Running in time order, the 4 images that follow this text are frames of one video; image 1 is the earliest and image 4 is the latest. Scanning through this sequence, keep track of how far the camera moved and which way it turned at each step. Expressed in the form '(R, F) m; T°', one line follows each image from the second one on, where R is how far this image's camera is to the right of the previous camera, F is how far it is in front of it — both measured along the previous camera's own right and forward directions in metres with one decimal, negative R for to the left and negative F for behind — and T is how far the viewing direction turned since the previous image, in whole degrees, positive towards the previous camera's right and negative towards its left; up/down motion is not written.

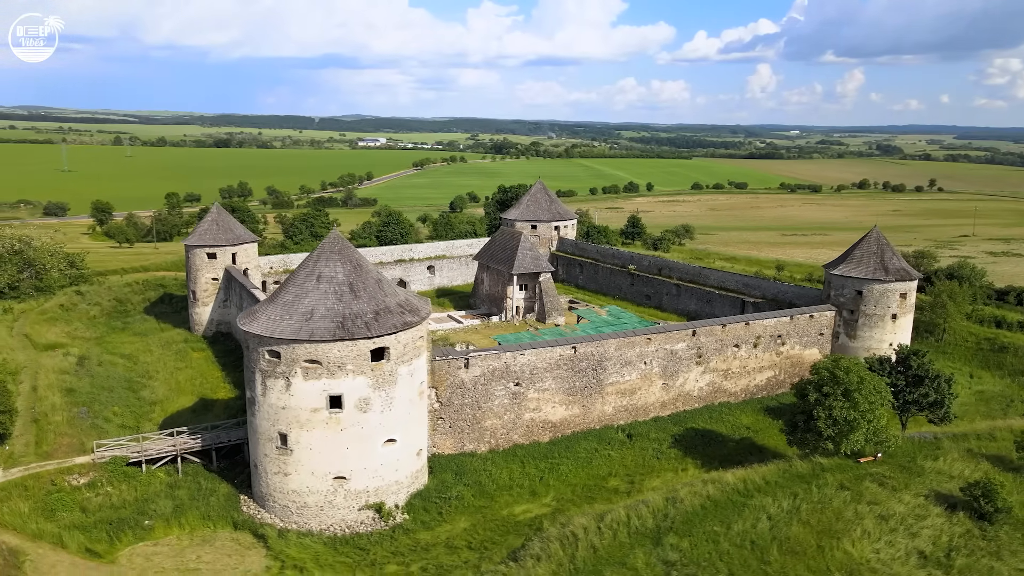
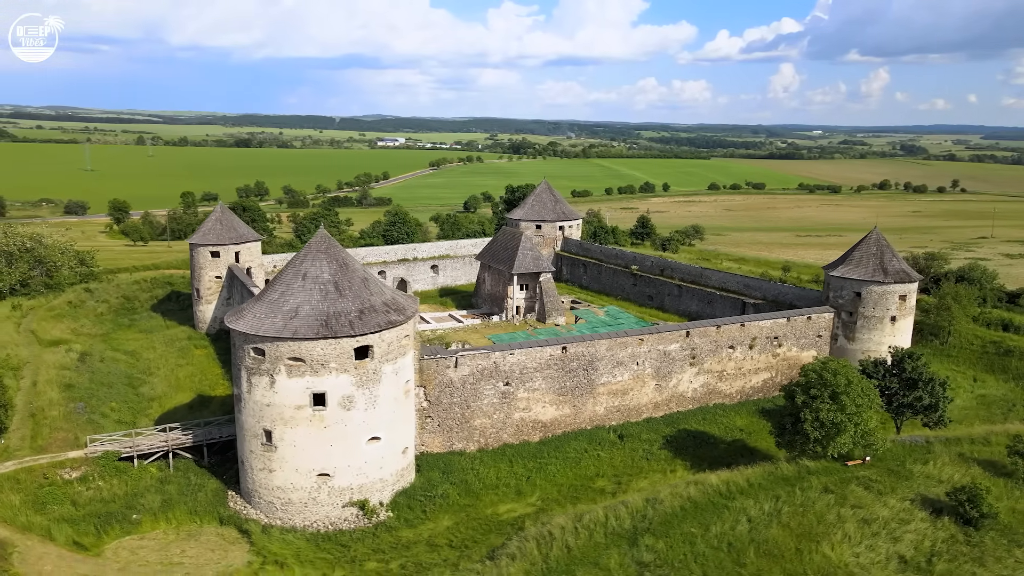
(+0.8, 0.0) m; -1°
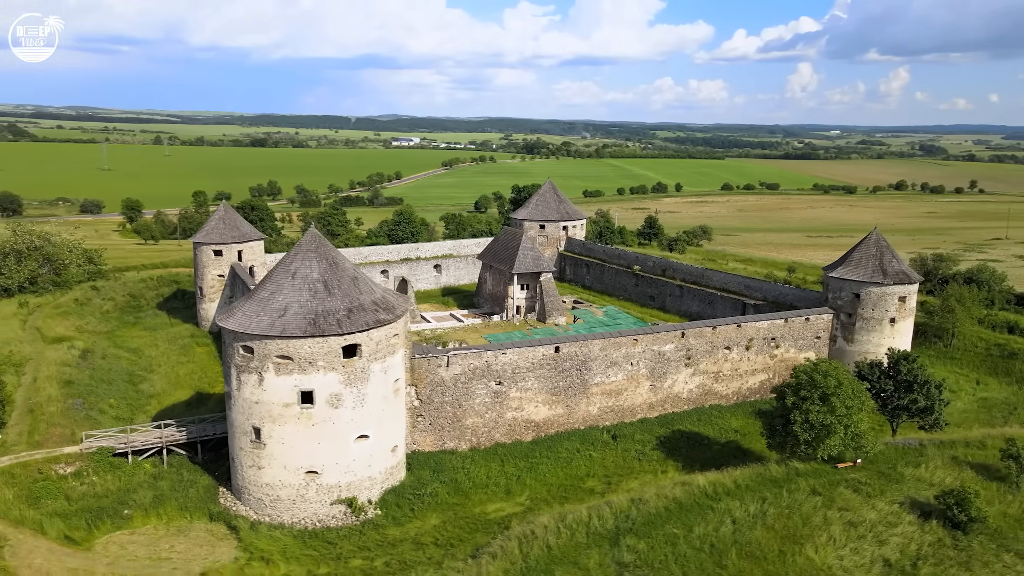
(+0.6, 0.0) m; -1°
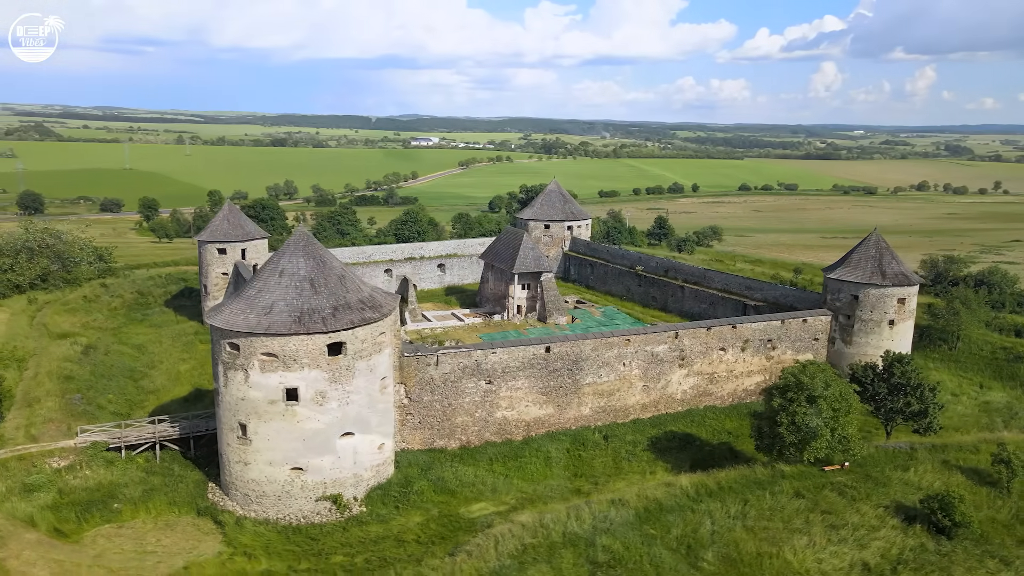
(+0.8, 0.0) m; -1°
